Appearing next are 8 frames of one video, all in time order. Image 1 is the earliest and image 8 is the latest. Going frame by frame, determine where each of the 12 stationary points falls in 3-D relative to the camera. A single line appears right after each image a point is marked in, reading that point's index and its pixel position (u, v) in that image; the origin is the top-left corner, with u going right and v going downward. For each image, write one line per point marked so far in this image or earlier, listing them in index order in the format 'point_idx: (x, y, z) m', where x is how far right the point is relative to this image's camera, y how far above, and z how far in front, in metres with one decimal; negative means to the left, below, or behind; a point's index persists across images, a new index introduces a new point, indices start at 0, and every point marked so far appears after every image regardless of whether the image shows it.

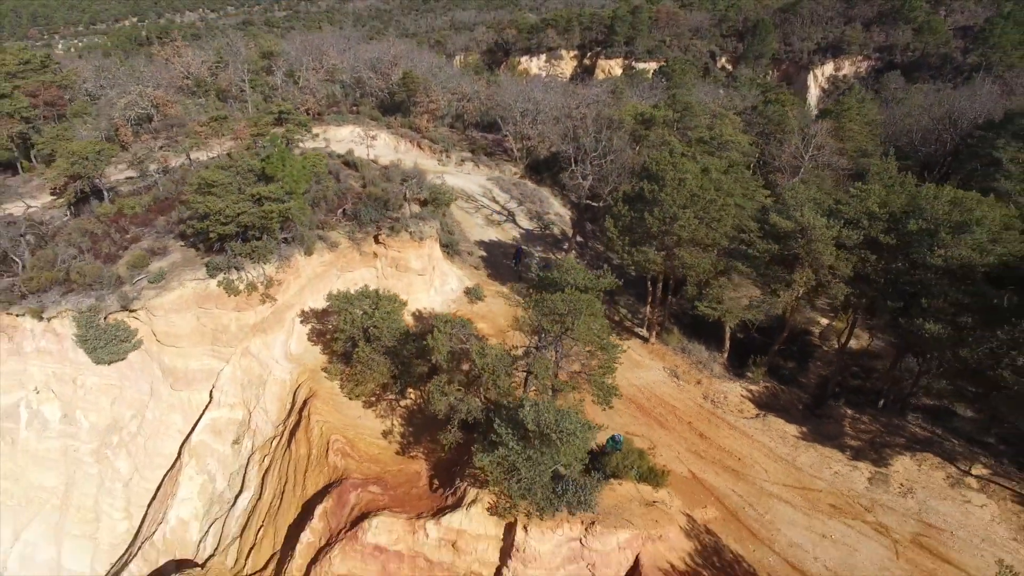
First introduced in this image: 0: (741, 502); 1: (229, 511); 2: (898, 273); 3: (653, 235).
0: (+11.1, -10.4, +10.3) m
1: (-15.0, -11.6, +11.6) m
2: (+21.9, +1.1, +12.7) m
3: (+9.0, +3.7, +14.2) m
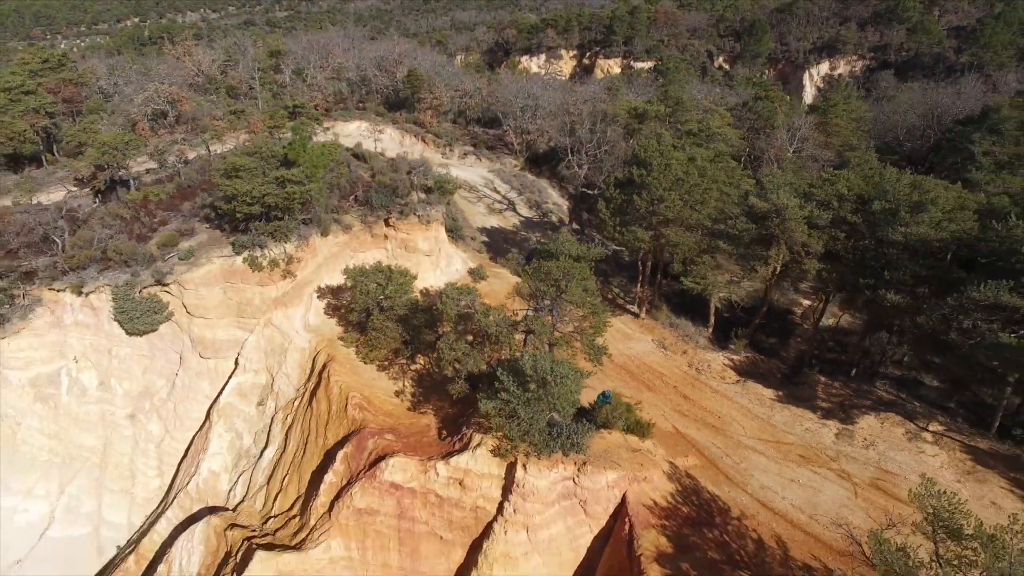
0: (+11.1, -8.8, +11.6) m
1: (-14.9, -10.1, +12.8) m
2: (+21.9, +2.6, +13.9) m
3: (+9.0, +5.2, +15.4) m
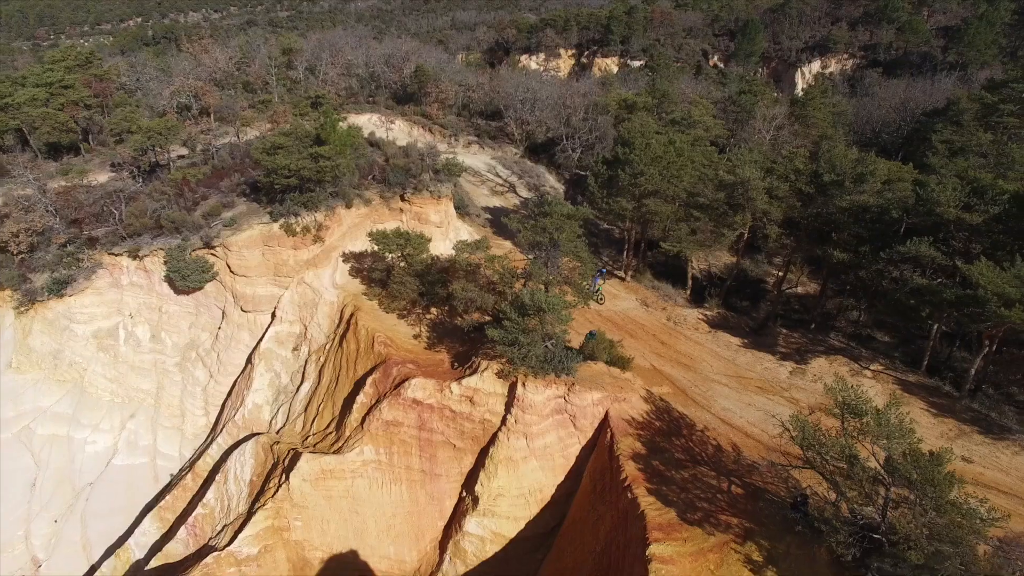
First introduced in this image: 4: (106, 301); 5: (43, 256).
0: (+11.2, -6.1, +13.7) m
1: (-14.9, -7.3, +14.9) m
2: (+22.0, +5.4, +16.1) m
3: (+9.1, +8.0, +17.5) m
4: (-31.9, -1.0, +17.3) m
5: (-36.7, +2.6, +17.4) m
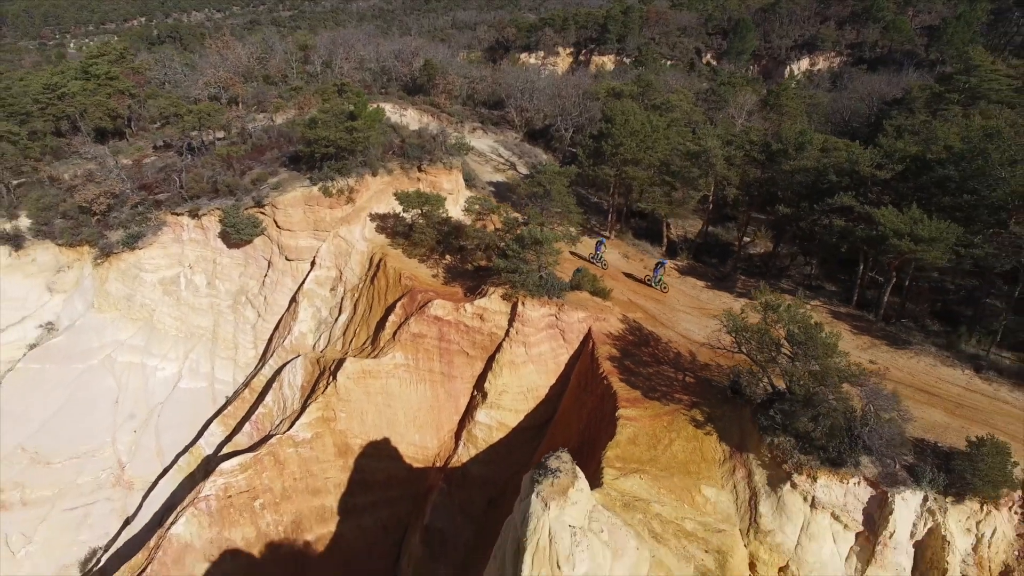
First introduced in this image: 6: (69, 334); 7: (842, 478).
0: (+11.3, -1.8, +16.9) m
1: (-14.7, -3.1, +18.1) m
2: (+22.1, +9.7, +19.3) m
3: (+9.2, +12.3, +20.7) m
4: (-31.8, +3.2, +20.4) m
5: (-36.6, +6.8, +20.6) m
6: (-39.4, -4.0, +19.7) m
7: (+16.2, -9.1, +10.8) m
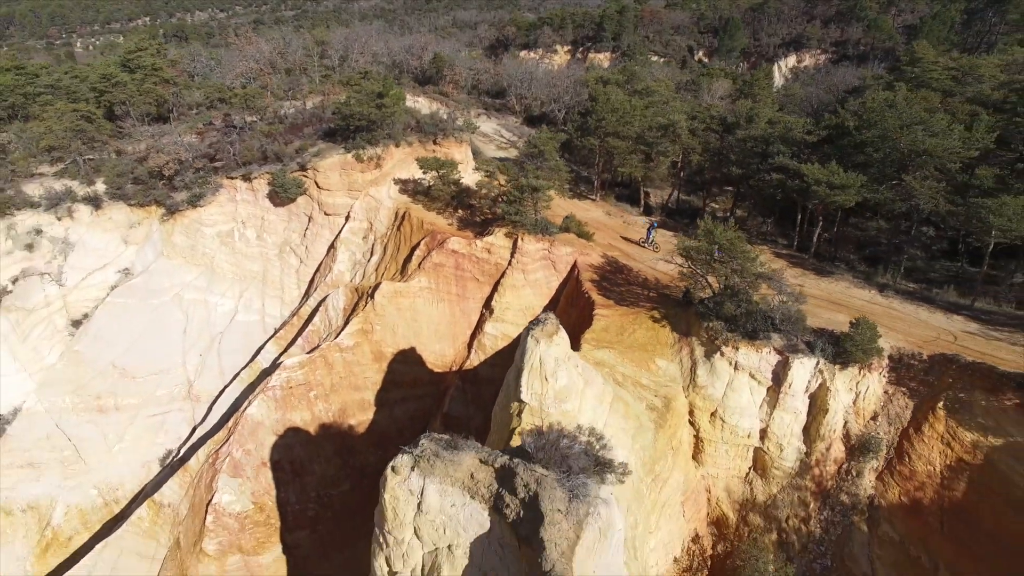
0: (+11.5, +3.5, +20.8) m
1: (-14.6, +2.2, +22.0) m
2: (+22.2, +15.0, +23.2) m
3: (+9.3, +17.6, +24.6) m
4: (-31.7, +8.5, +24.3) m
5: (-36.5, +12.1, +24.5) m
6: (-39.3, +1.3, +23.6) m
7: (+16.4, -3.8, +14.7) m
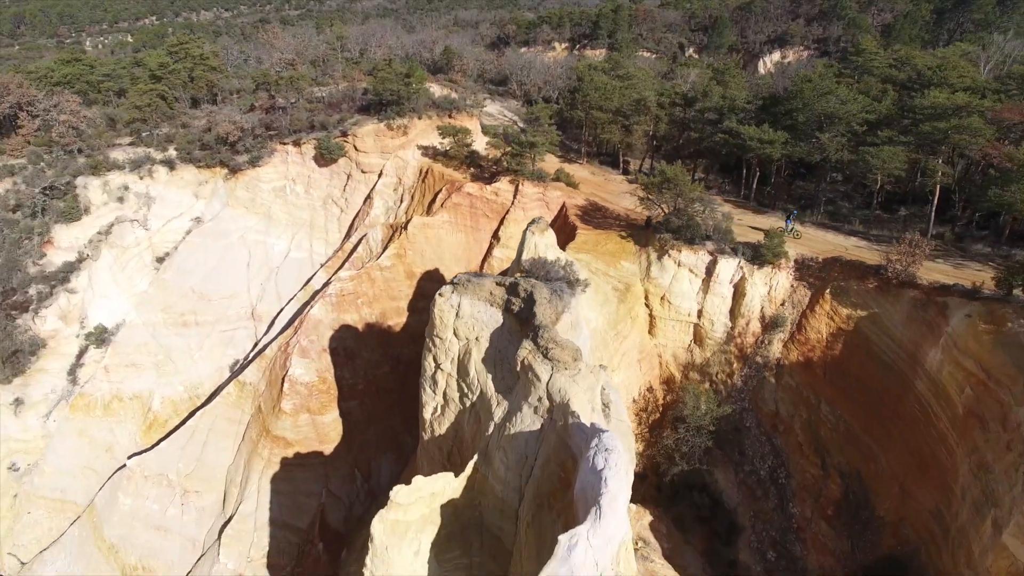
0: (+11.7, +10.8, +26.2) m
1: (-14.3, +9.5, +27.3) m
2: (+22.5, +22.3, +28.6) m
3: (+9.6, +24.9, +30.0) m
4: (-31.4, +15.8, +29.6) m
5: (-36.2, +19.4, +29.8) m
6: (-39.0, +8.6, +28.9) m
7: (+16.6, +3.6, +20.0) m
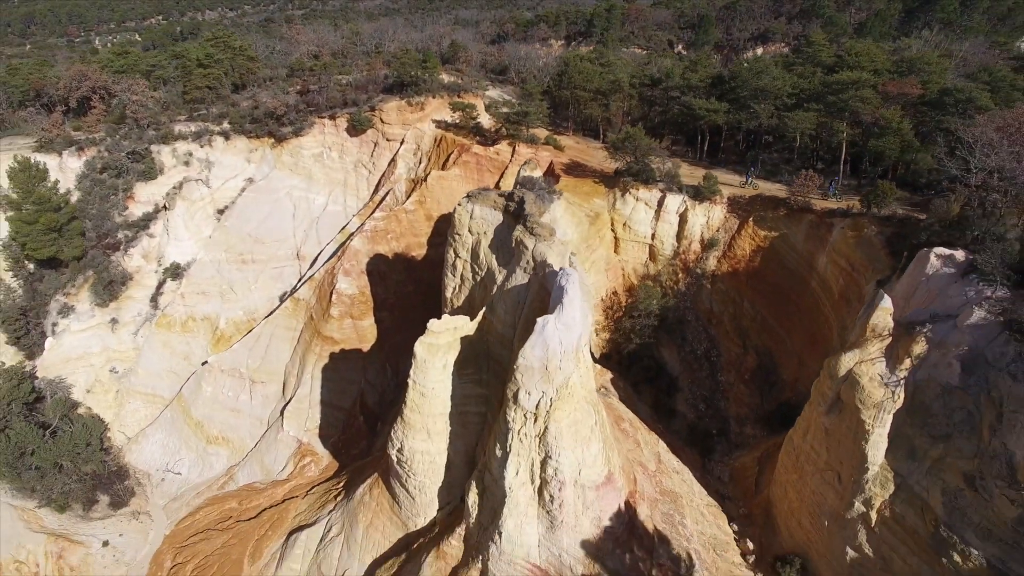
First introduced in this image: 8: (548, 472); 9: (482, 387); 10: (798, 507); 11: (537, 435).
0: (+11.5, +19.2, +32.3) m
1: (-14.6, +17.9, +33.5) m
2: (+22.2, +30.7, +34.8) m
3: (+9.3, +33.2, +36.2) m
4: (-31.7, +24.1, +35.8) m
5: (-36.5, +27.7, +35.9) m
6: (-39.3, +16.9, +35.0) m
7: (+16.4, +11.9, +26.2) m
8: (+2.6, -13.5, +16.1) m
9: (-2.5, -8.5, +19.1) m
10: (+24.0, -18.4, +18.5) m
11: (+1.9, -10.7, +16.0) m
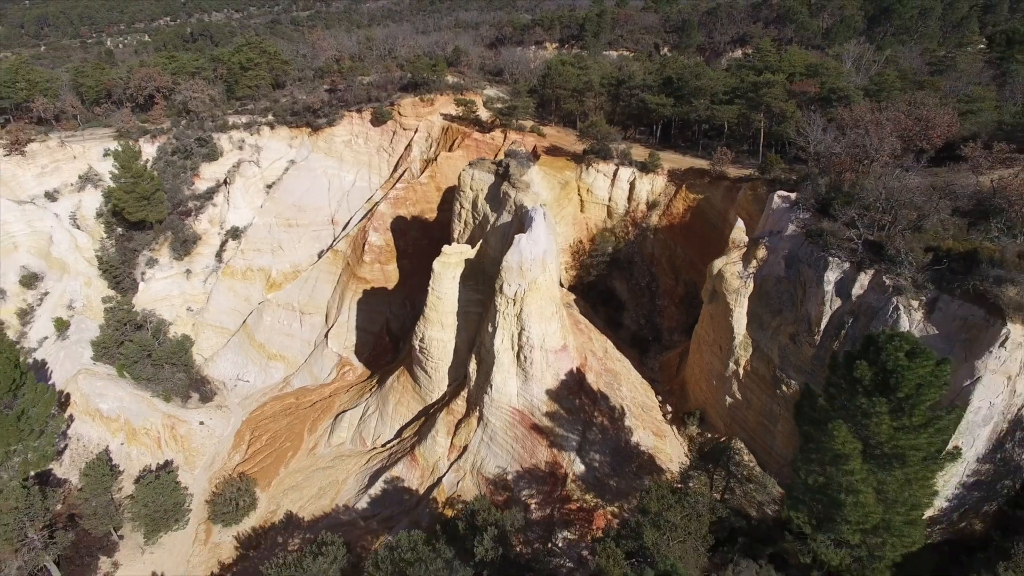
0: (+10.0, +26.9, +40.6) m
1: (-16.1, +25.5, +41.7) m
2: (+20.7, +38.3, +43.0) m
3: (+7.8, +40.9, +44.4) m
4: (-33.1, +31.8, +44.0) m
5: (-37.9, +35.4, +44.1) m
6: (-40.8, +24.6, +43.2) m
7: (+14.9, +19.6, +34.4) m
8: (+1.2, -5.8, +24.2) m
9: (-4.0, -0.8, +27.3) m
10: (+22.6, -10.7, +26.6) m
11: (+0.4, -3.0, +24.2) m
